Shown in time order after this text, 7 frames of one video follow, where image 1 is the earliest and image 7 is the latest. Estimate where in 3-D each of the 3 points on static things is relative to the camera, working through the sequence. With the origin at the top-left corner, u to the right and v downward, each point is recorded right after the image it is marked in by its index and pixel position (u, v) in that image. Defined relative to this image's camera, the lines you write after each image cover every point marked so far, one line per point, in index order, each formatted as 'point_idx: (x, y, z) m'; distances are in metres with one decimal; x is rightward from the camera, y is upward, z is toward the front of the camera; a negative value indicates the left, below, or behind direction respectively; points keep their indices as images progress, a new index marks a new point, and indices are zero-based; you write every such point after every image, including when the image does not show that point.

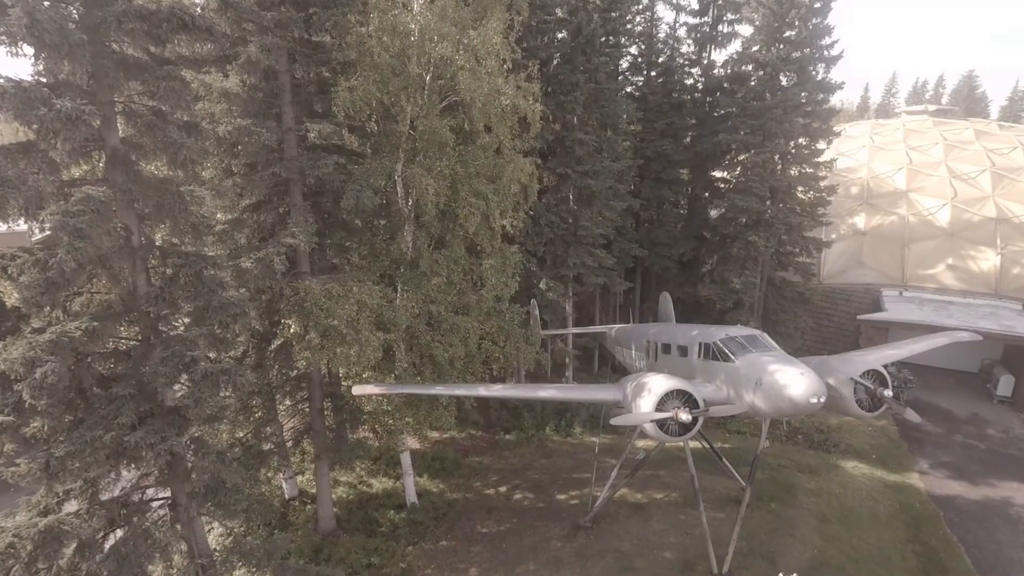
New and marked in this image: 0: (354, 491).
0: (-4.0, -5.2, +14.7) m
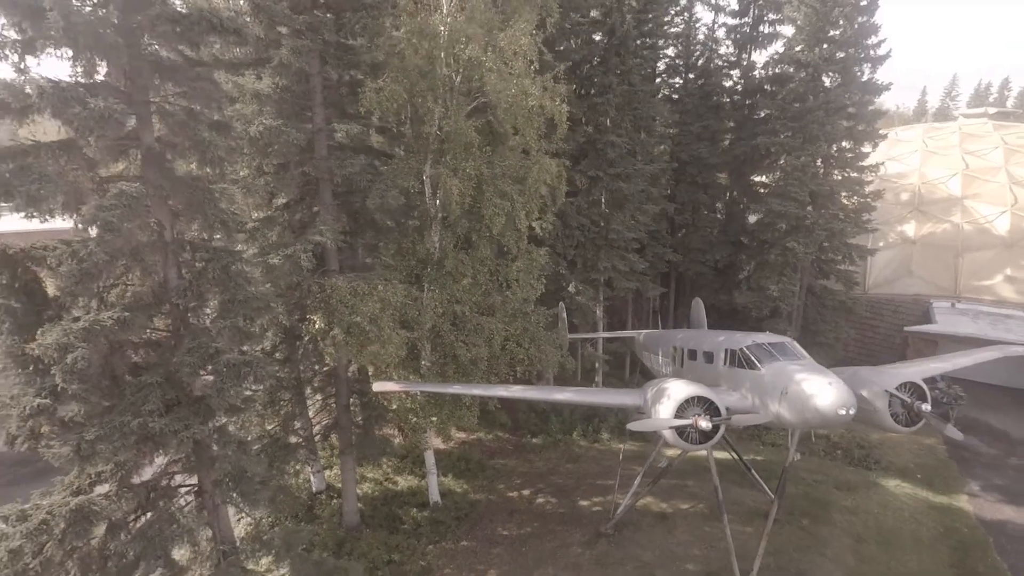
0: (-3.4, -5.2, +14.8) m
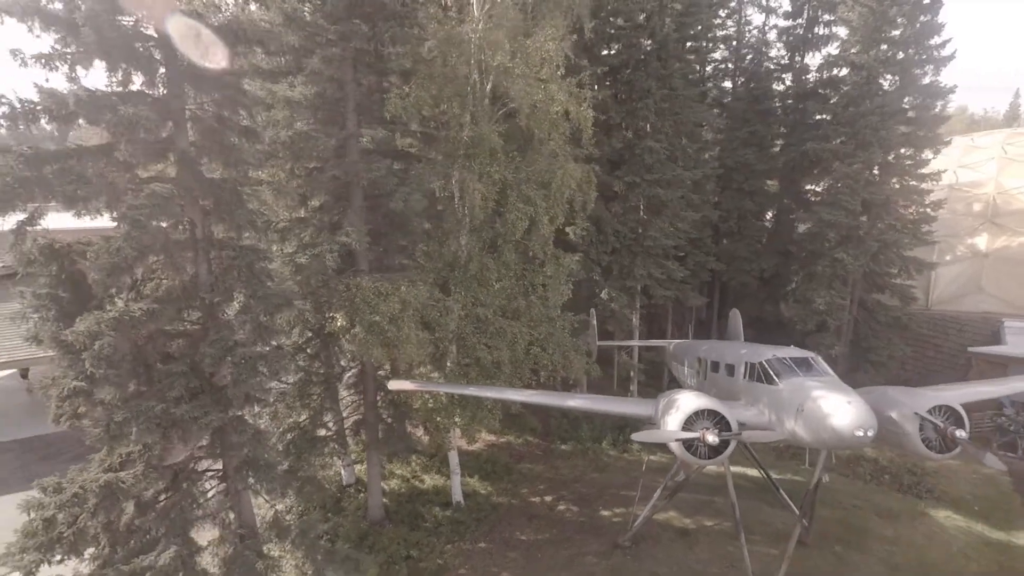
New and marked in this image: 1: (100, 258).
0: (-2.8, -5.3, +15.1) m
1: (-5.5, +0.4, +7.5) m
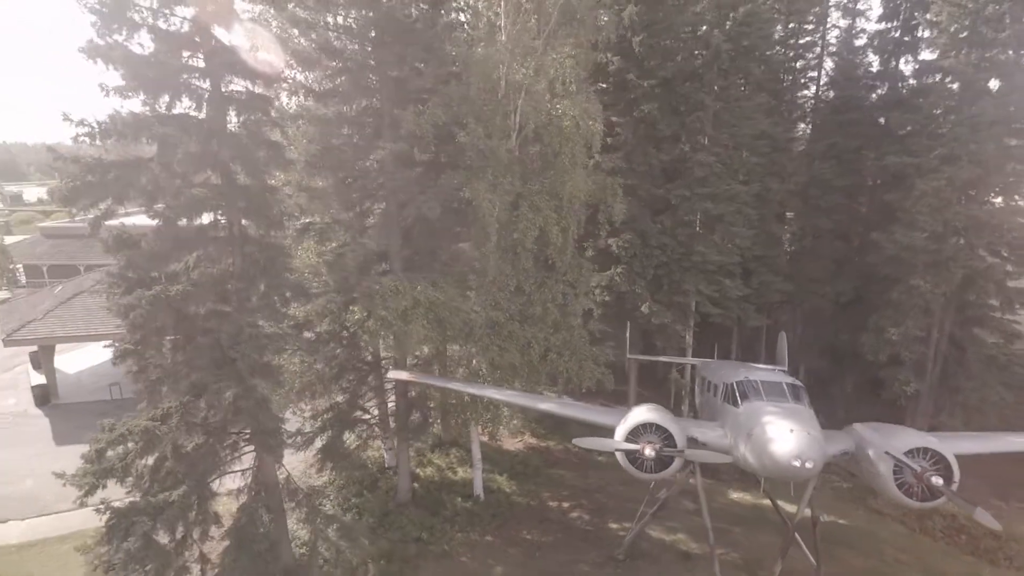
0: (-2.1, -5.3, +16.1) m
1: (-6.0, +0.7, +9.4) m
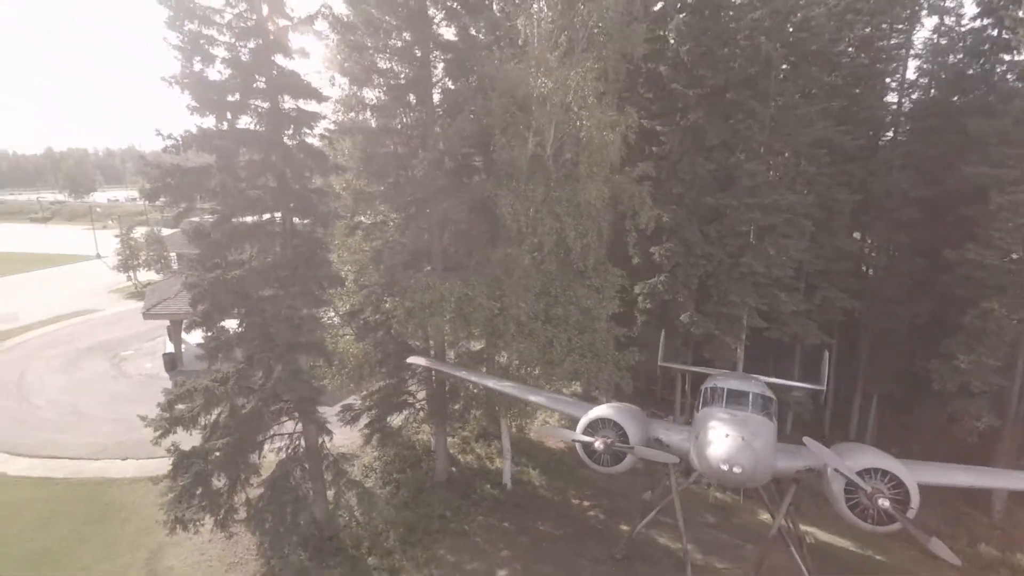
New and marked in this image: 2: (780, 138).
0: (-1.0, -5.3, +17.2) m
1: (-5.9, +1.0, +11.3) m
2: (+7.3, +4.1, +15.5) m
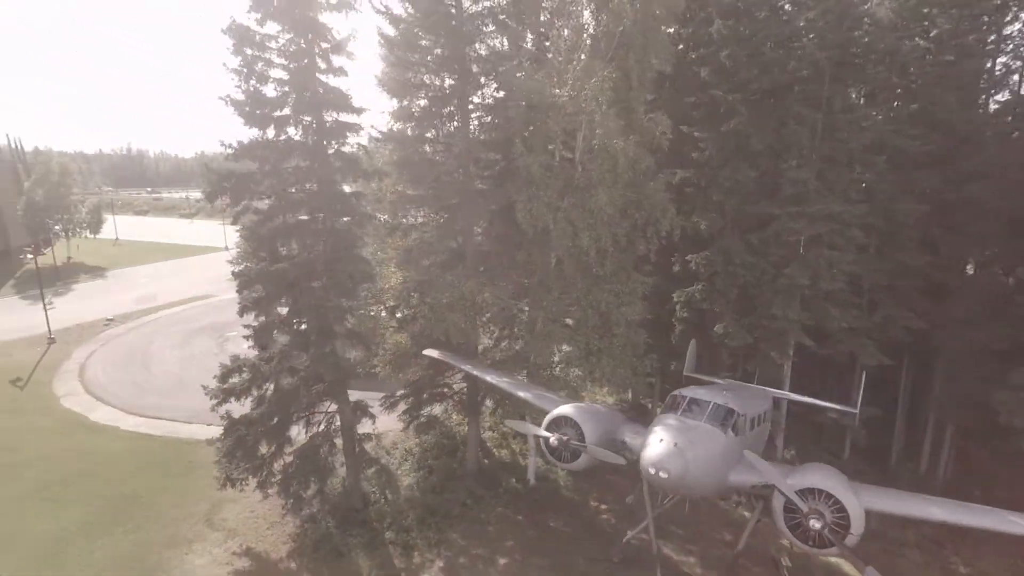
0: (-0.1, -5.3, +17.8) m
1: (-5.7, +1.2, +13.0) m
2: (+8.2, +3.7, +14.6) m
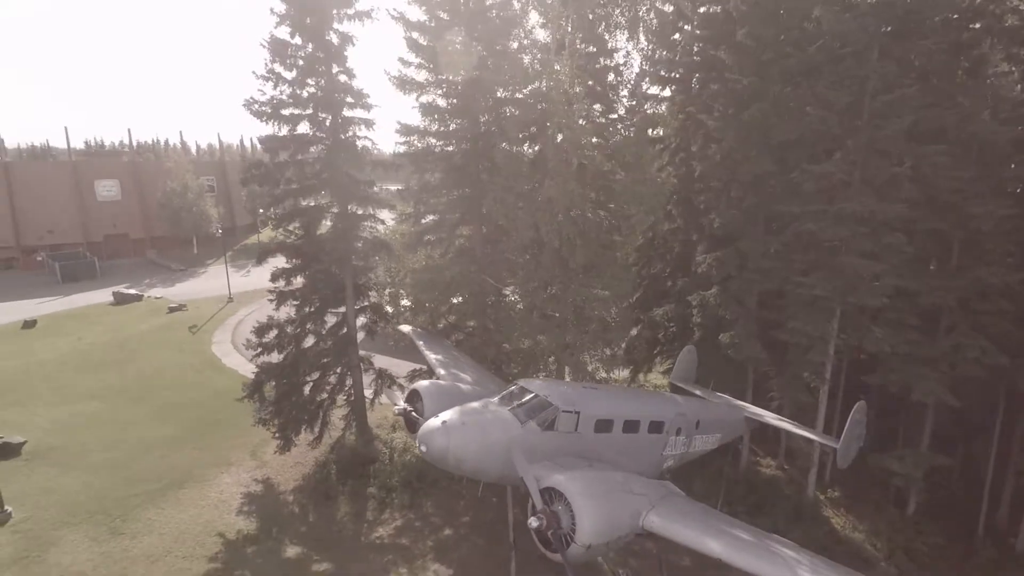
0: (+0.3, -5.0, +18.1) m
1: (-6.1, +2.0, +15.3) m
2: (+7.7, +3.4, +12.3) m
